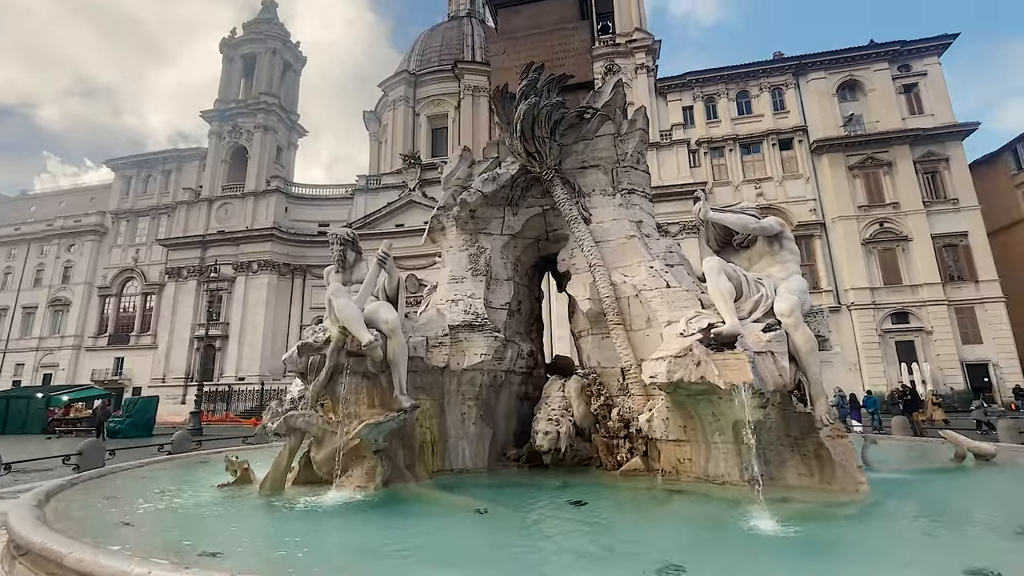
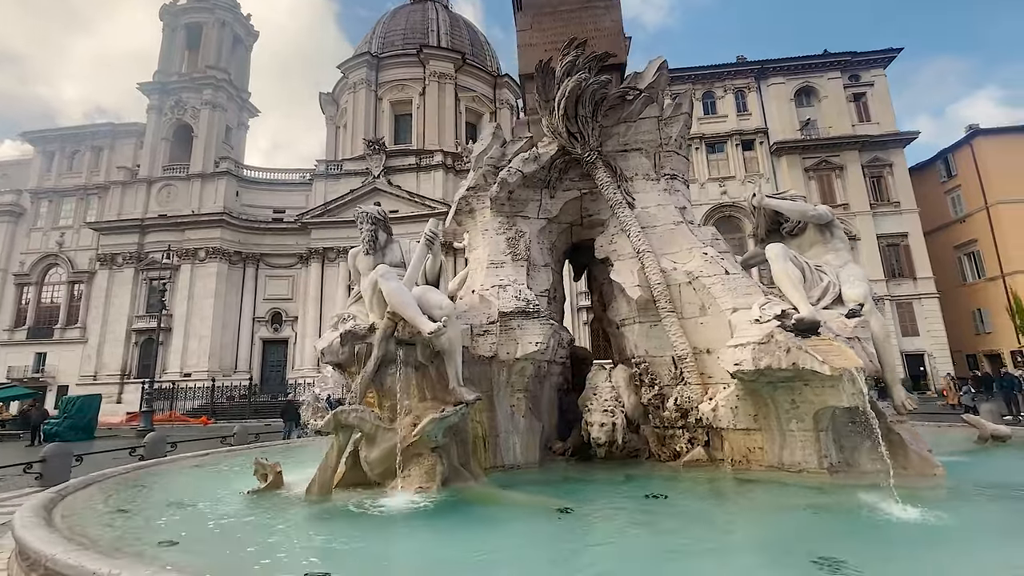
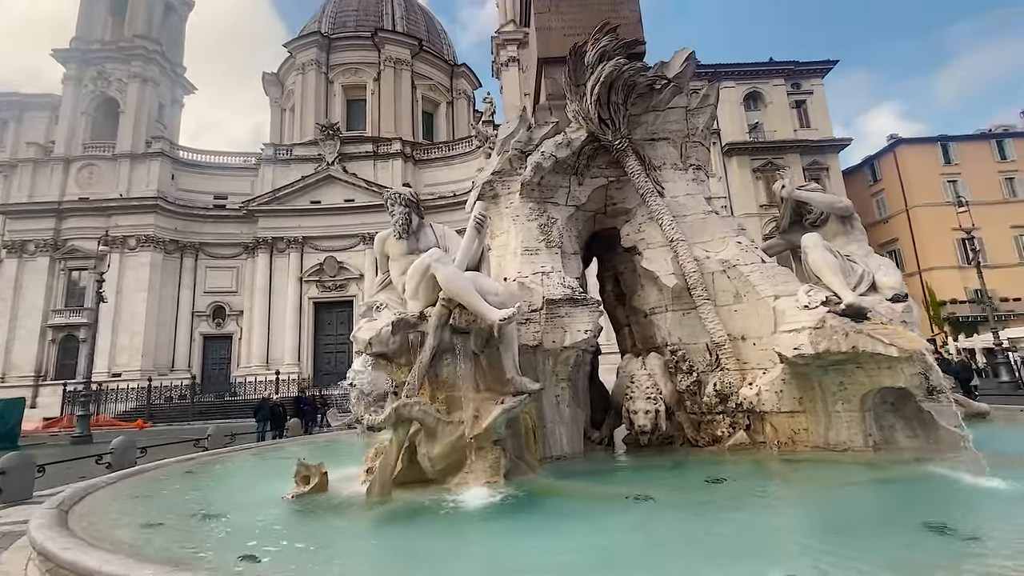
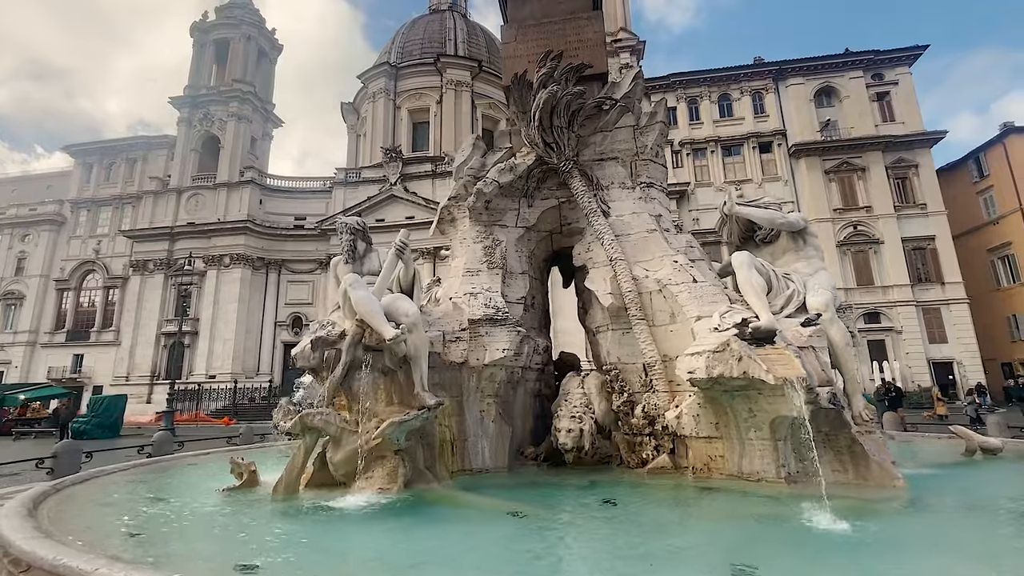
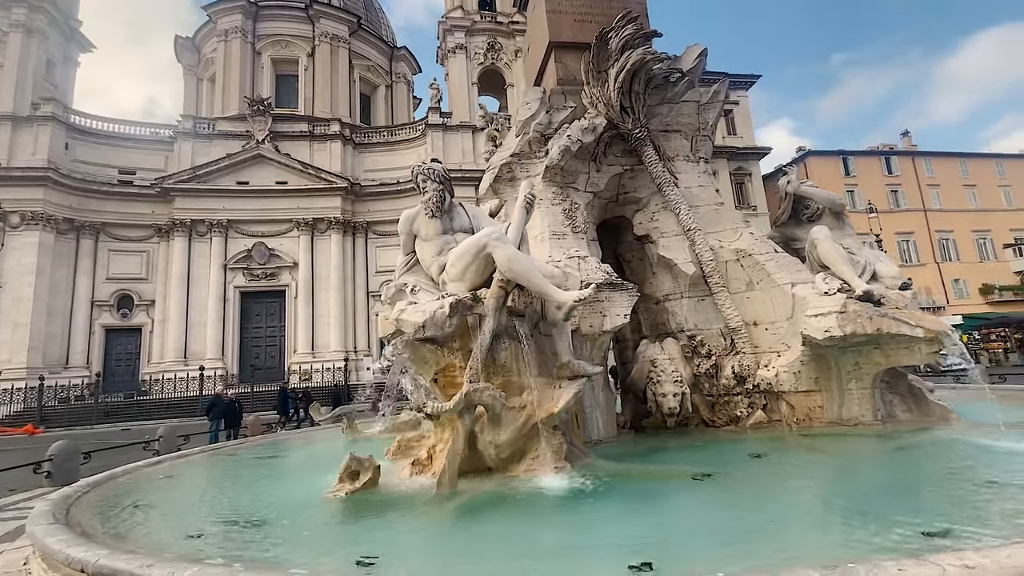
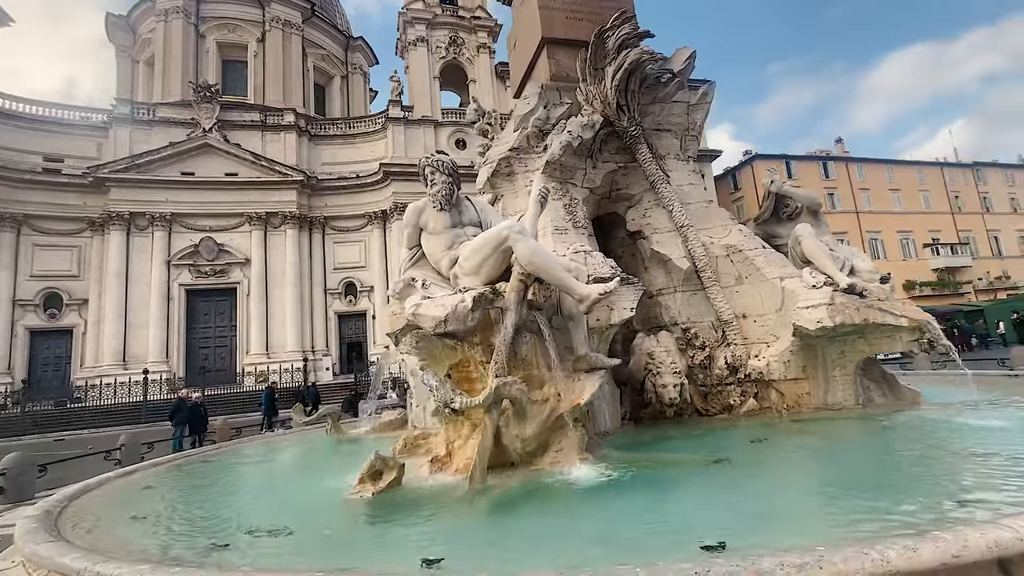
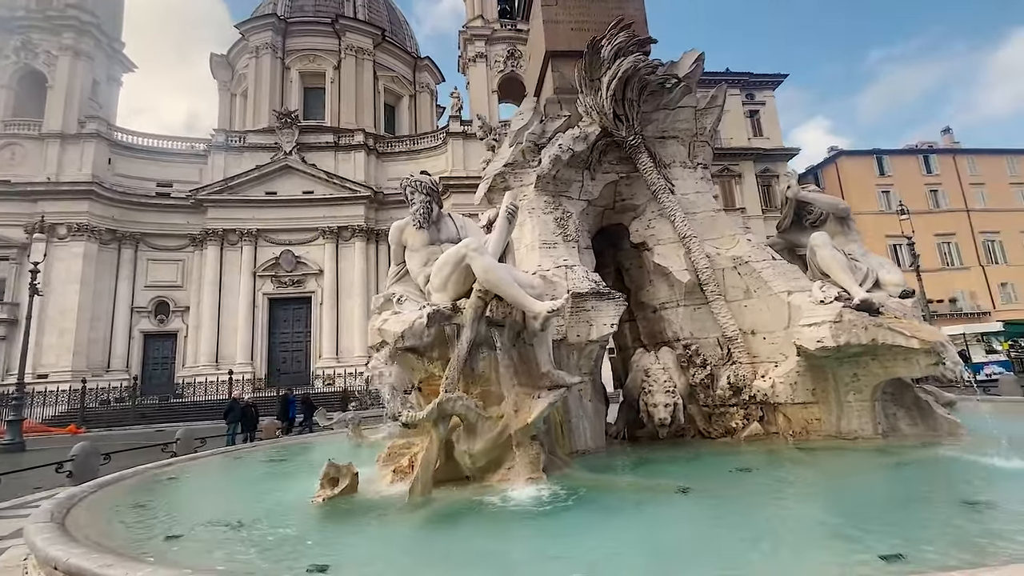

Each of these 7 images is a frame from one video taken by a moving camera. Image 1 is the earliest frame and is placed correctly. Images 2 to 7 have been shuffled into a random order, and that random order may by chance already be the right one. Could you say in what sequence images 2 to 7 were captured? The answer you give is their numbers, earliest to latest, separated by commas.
4, 2, 3, 7, 5, 6
